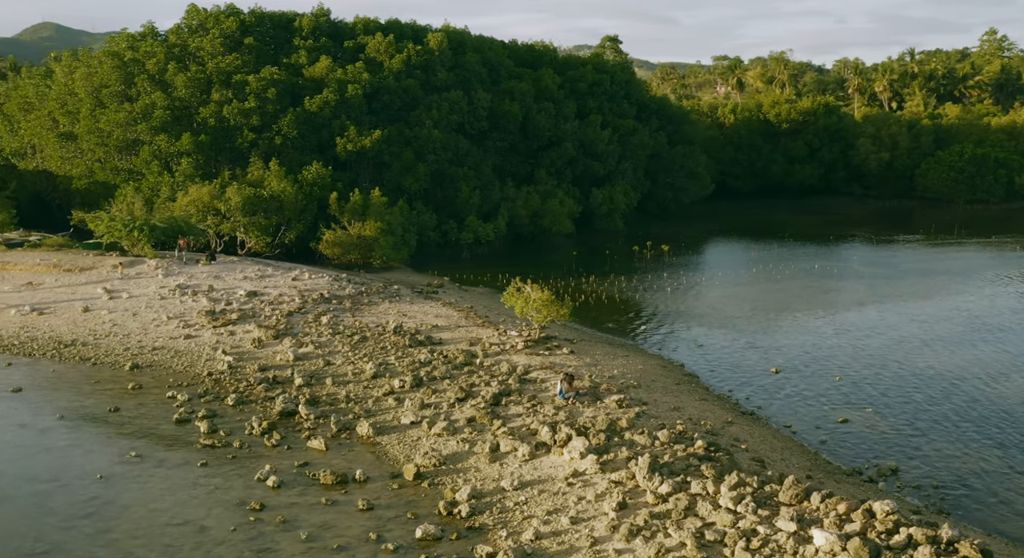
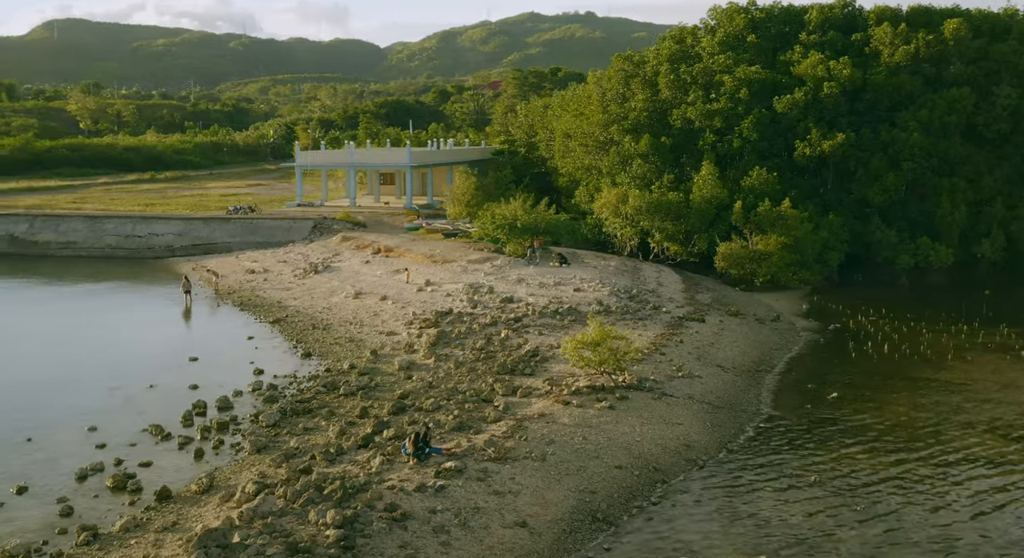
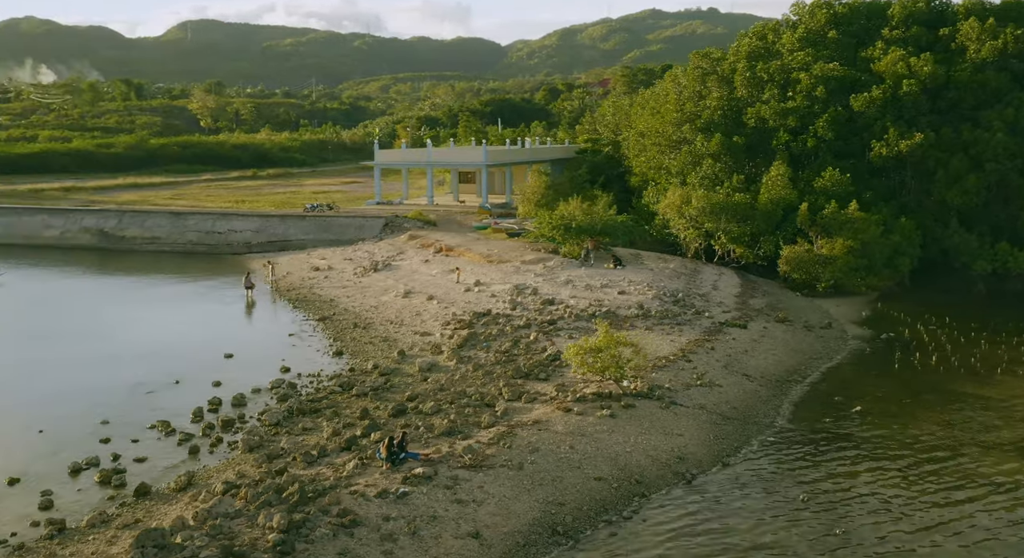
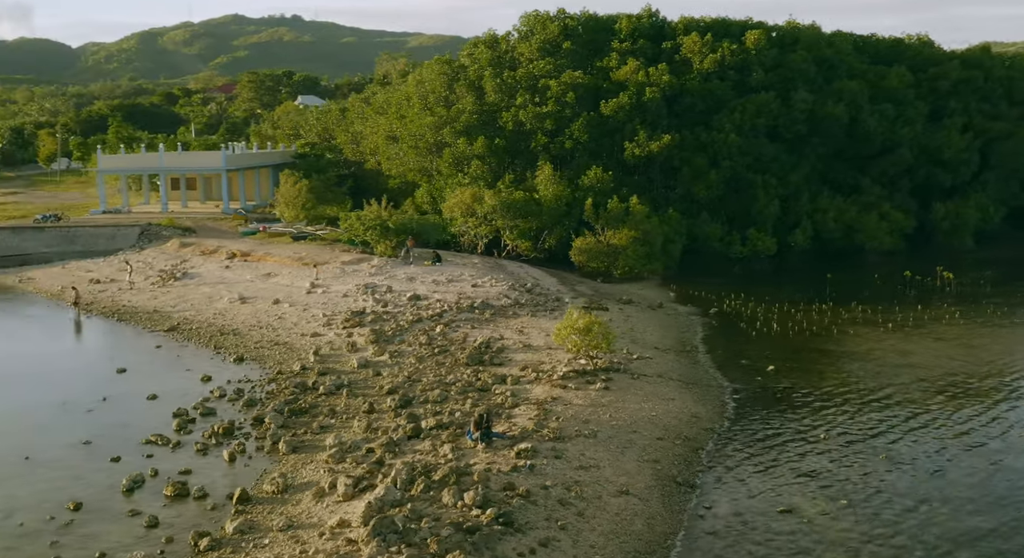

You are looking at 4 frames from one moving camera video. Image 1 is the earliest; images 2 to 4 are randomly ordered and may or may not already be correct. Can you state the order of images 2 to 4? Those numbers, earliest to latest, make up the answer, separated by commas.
4, 2, 3
